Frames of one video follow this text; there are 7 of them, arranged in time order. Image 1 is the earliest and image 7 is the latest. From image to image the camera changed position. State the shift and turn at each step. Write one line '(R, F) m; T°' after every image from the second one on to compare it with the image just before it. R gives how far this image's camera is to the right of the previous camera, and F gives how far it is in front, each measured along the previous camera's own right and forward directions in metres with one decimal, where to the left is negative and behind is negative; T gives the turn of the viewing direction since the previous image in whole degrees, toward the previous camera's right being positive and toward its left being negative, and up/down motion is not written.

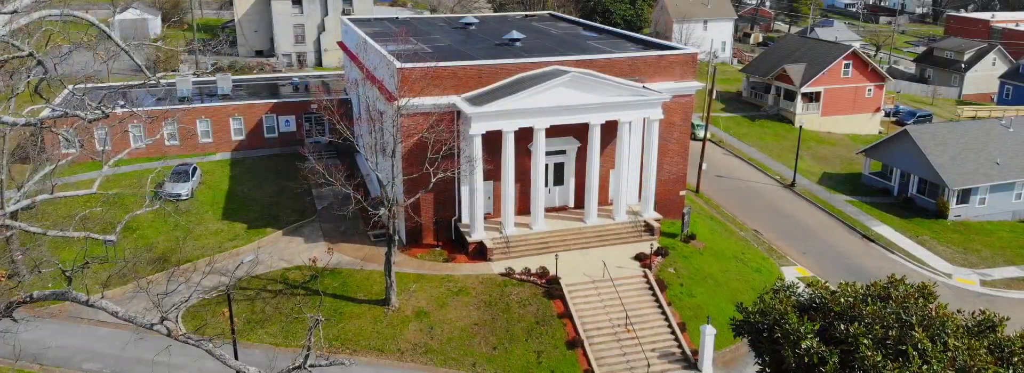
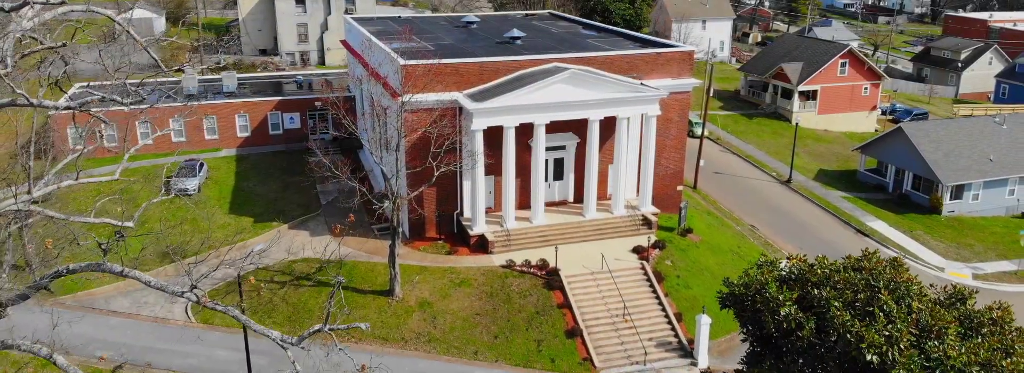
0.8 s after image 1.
(0.0, -0.6) m; 0°
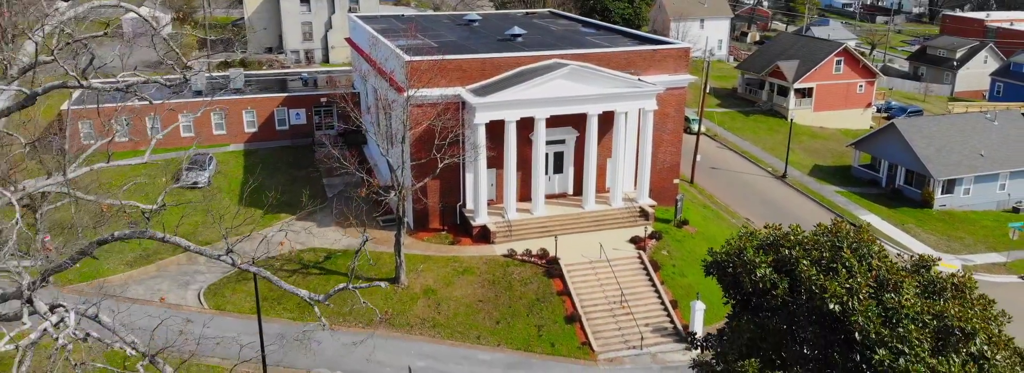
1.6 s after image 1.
(0.0, -0.8) m; 0°
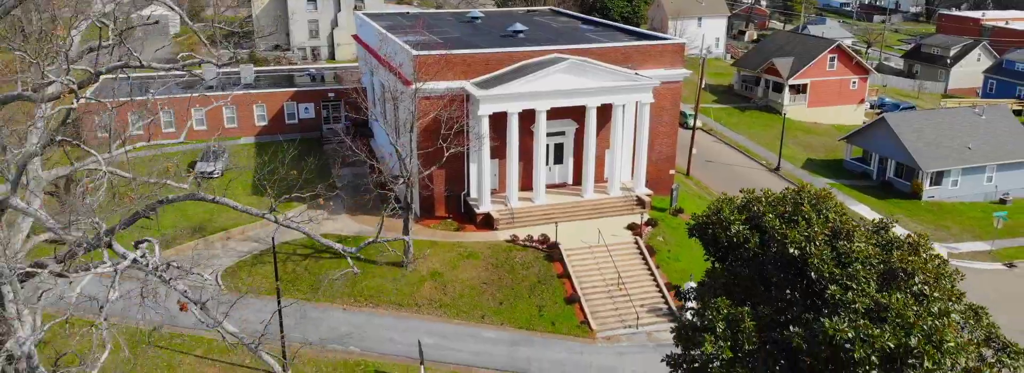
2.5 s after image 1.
(-0.1, -1.2) m; 0°
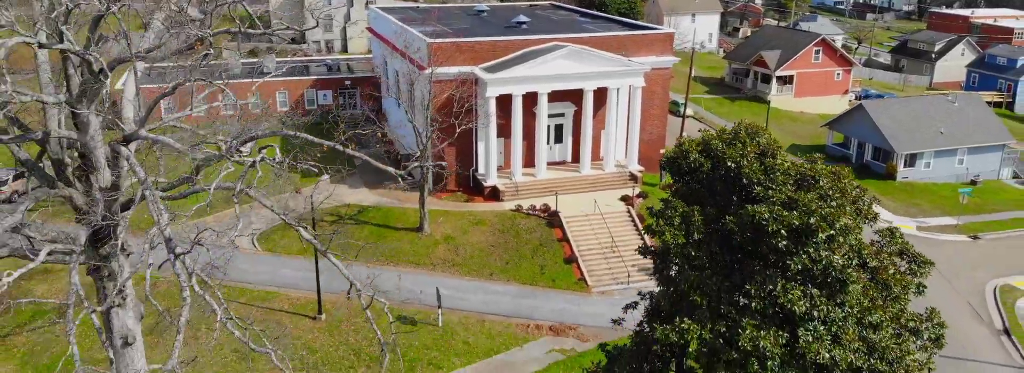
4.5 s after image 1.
(-0.2, -2.9) m; 0°
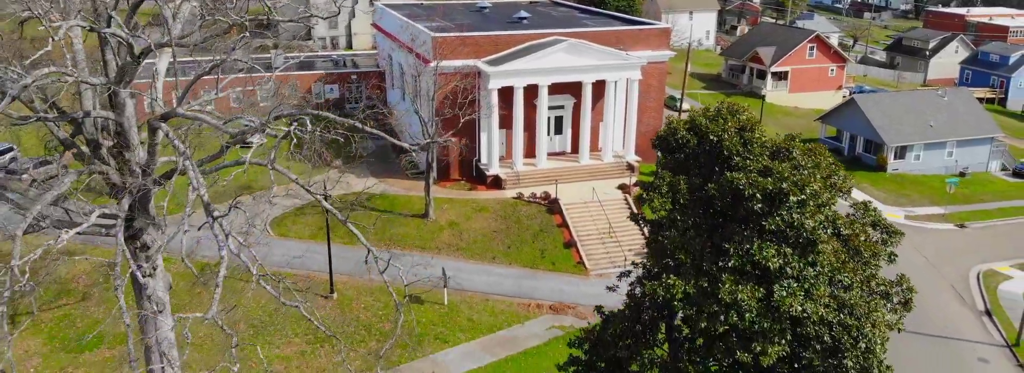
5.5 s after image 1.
(-0.1, -1.2) m; 0°
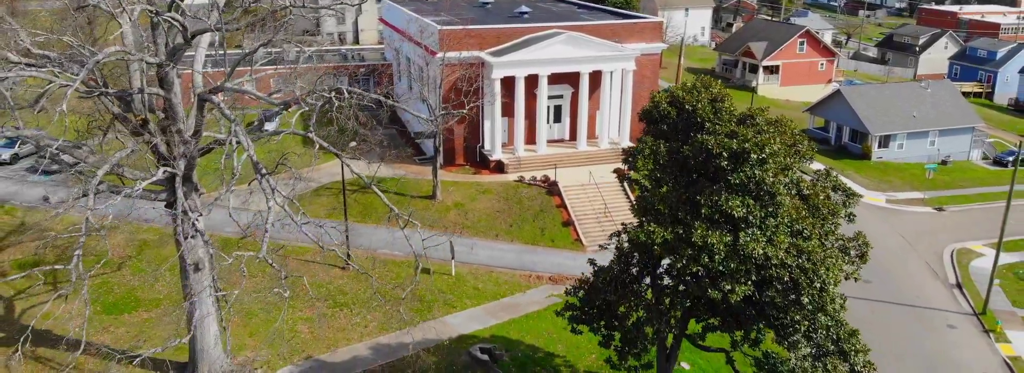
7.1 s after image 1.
(-0.1, -2.0) m; 0°
